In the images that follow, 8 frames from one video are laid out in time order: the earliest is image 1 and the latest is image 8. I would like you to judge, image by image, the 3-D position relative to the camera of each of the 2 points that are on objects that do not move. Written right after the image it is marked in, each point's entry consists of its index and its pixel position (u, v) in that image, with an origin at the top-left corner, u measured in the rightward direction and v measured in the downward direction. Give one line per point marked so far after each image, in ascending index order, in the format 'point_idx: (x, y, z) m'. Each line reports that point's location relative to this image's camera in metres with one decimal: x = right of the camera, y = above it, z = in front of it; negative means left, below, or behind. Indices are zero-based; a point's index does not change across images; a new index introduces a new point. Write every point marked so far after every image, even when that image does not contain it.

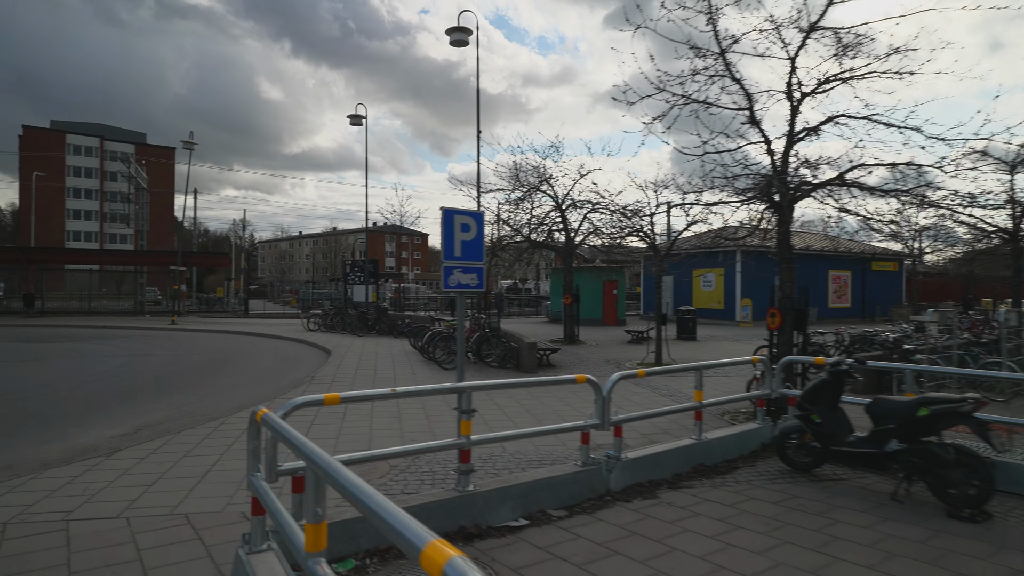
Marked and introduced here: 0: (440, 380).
0: (-1.4, -1.7, +11.6) m
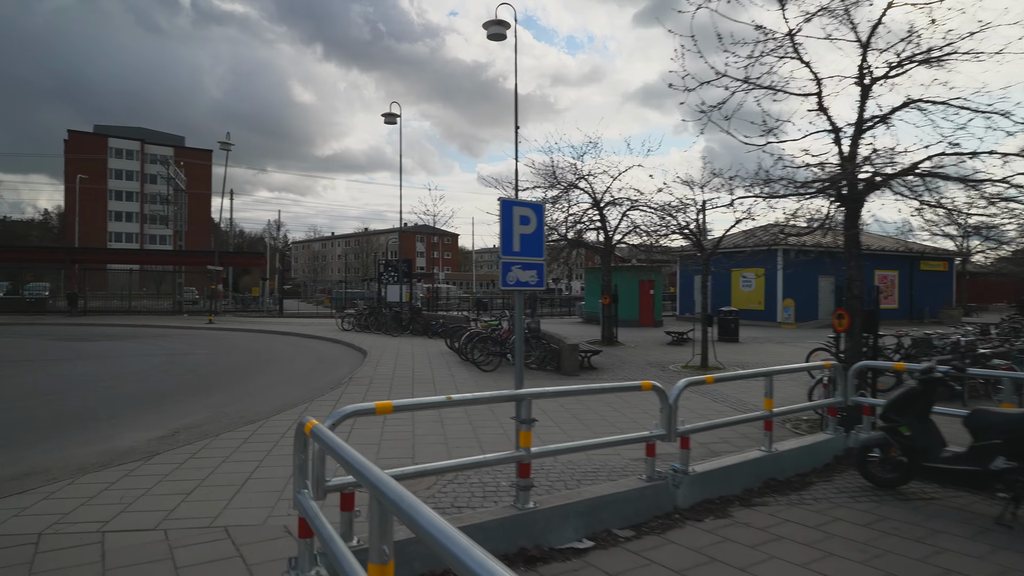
0: (-0.6, -1.7, +11.2) m
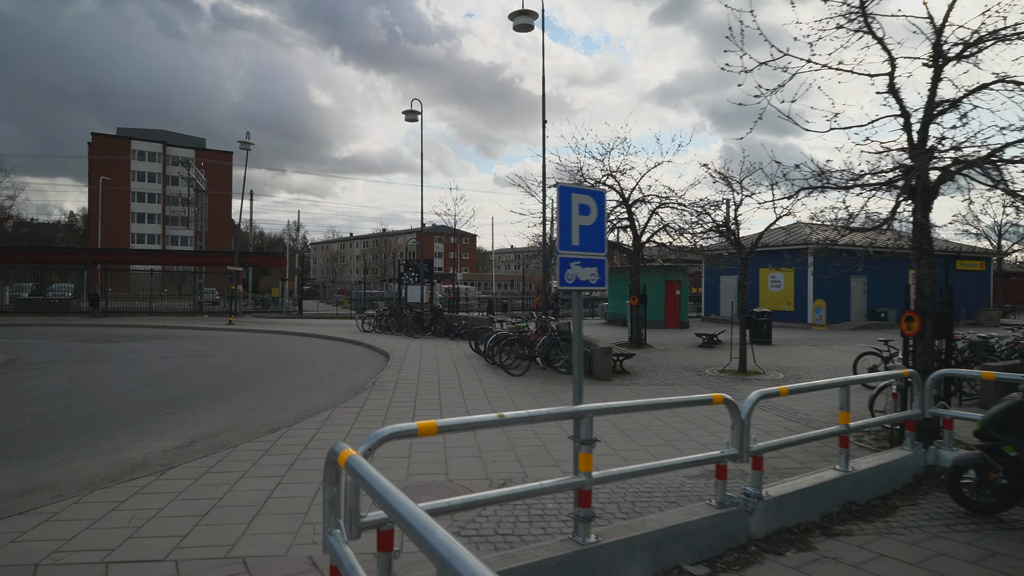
0: (-0.1, -1.7, +10.7) m
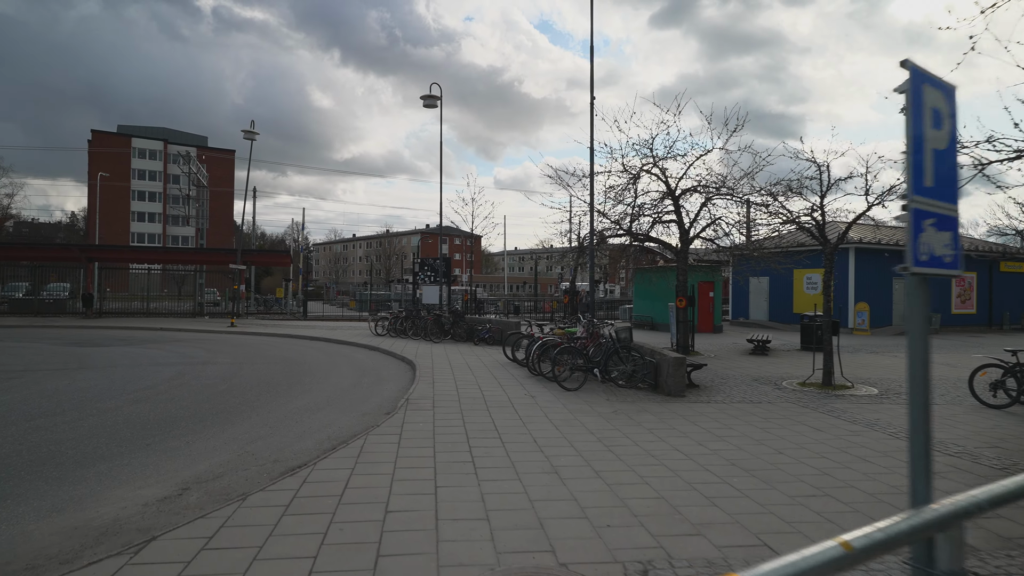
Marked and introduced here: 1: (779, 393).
0: (+0.8, -1.7, +8.9) m
1: (+4.6, -1.8, +10.5) m
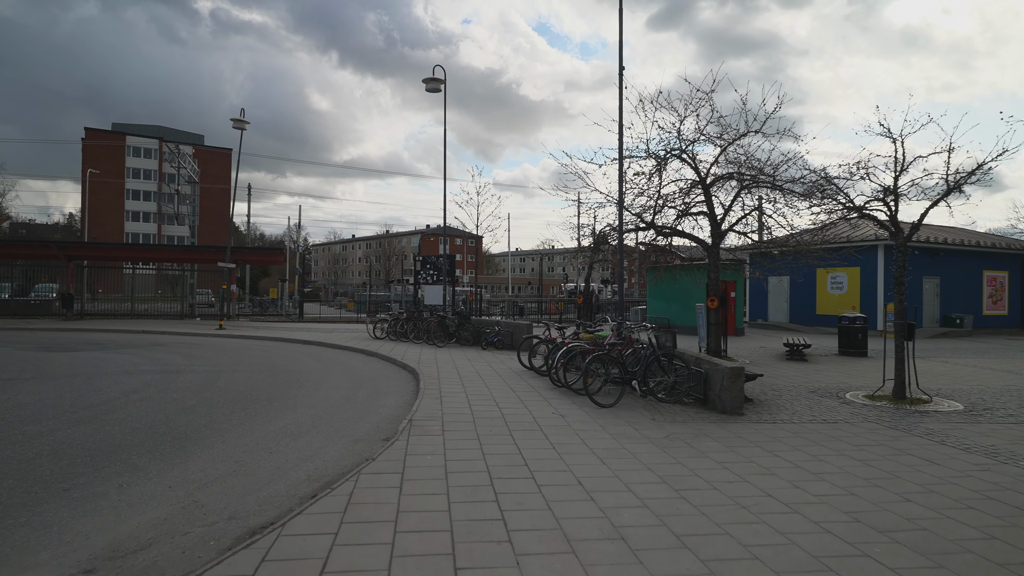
0: (+1.1, -1.6, +7.3) m
1: (+4.9, -1.7, +8.9) m
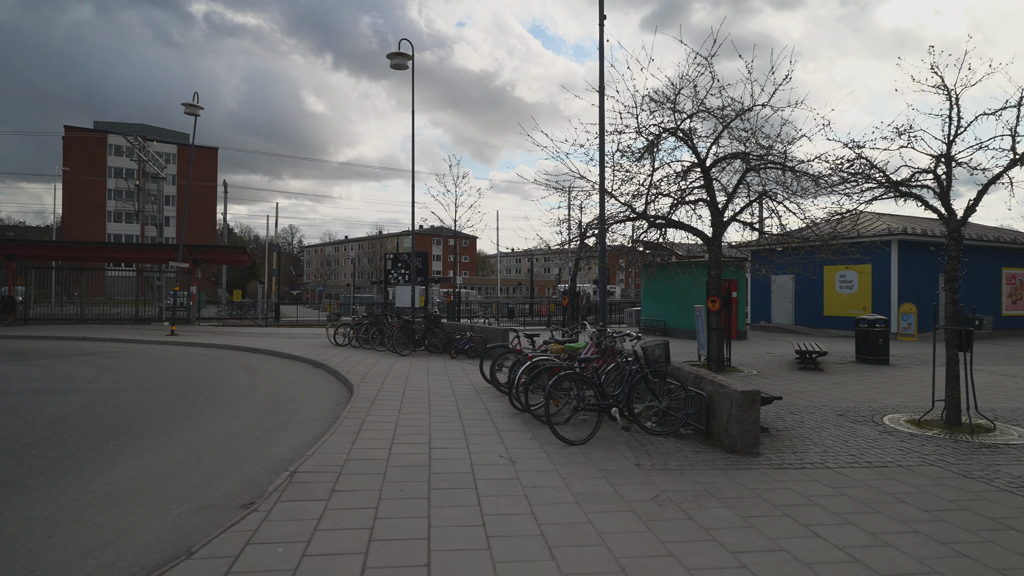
0: (+0.5, -1.6, +5.2) m
1: (+4.3, -1.7, +6.9) m
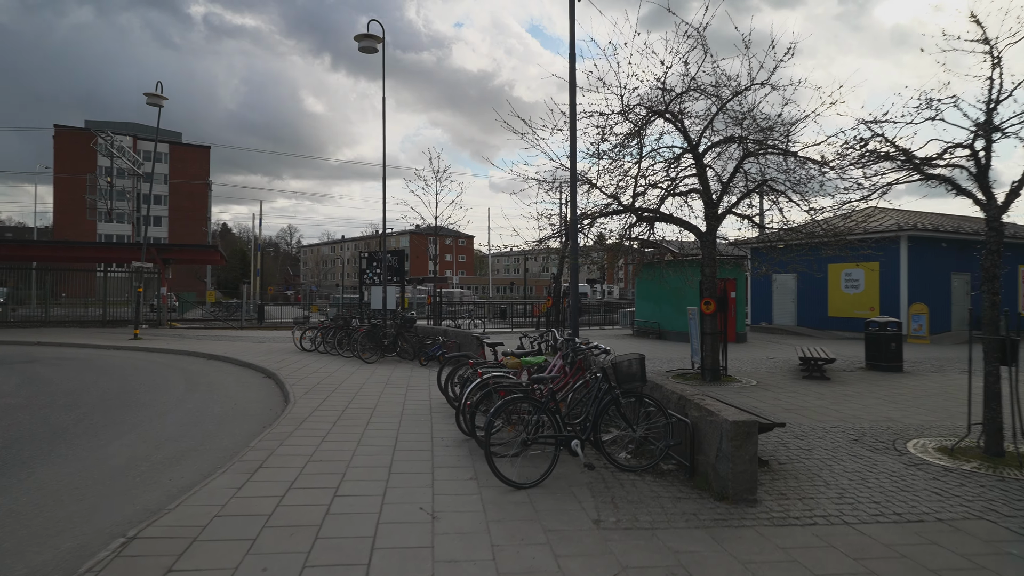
0: (-0.1, -1.6, +3.9) m
1: (+3.7, -1.7, +5.6) m
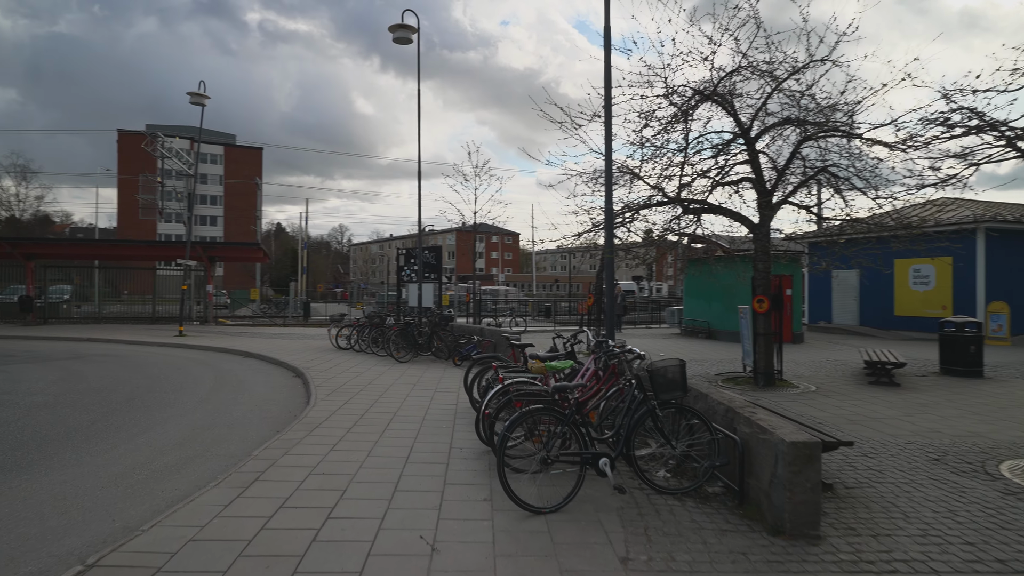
0: (0.0, -1.6, +3.3) m
1: (+3.9, -1.7, +4.7) m
